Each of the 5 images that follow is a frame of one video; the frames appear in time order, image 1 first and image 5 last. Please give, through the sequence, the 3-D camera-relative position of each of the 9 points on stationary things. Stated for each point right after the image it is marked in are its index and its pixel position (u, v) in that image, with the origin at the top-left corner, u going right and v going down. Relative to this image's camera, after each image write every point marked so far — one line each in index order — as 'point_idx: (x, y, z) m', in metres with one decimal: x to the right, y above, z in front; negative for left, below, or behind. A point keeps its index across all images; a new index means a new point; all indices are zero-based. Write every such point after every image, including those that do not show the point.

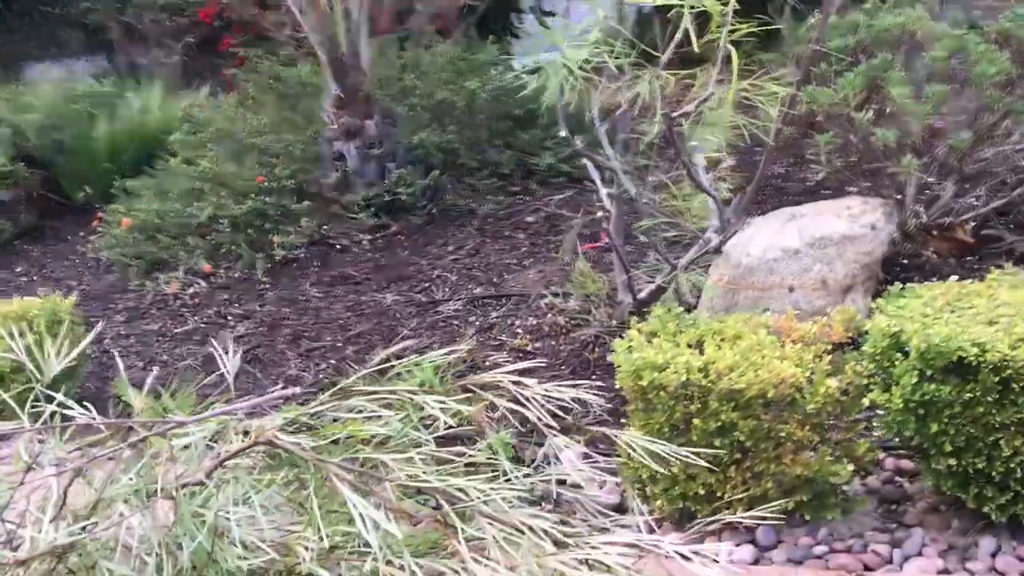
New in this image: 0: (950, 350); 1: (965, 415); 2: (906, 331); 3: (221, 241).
0: (+1.0, -0.1, +2.1) m
1: (+1.0, -0.3, +2.1) m
2: (+0.9, -0.1, +2.2) m
3: (-1.6, +0.3, +5.3) m
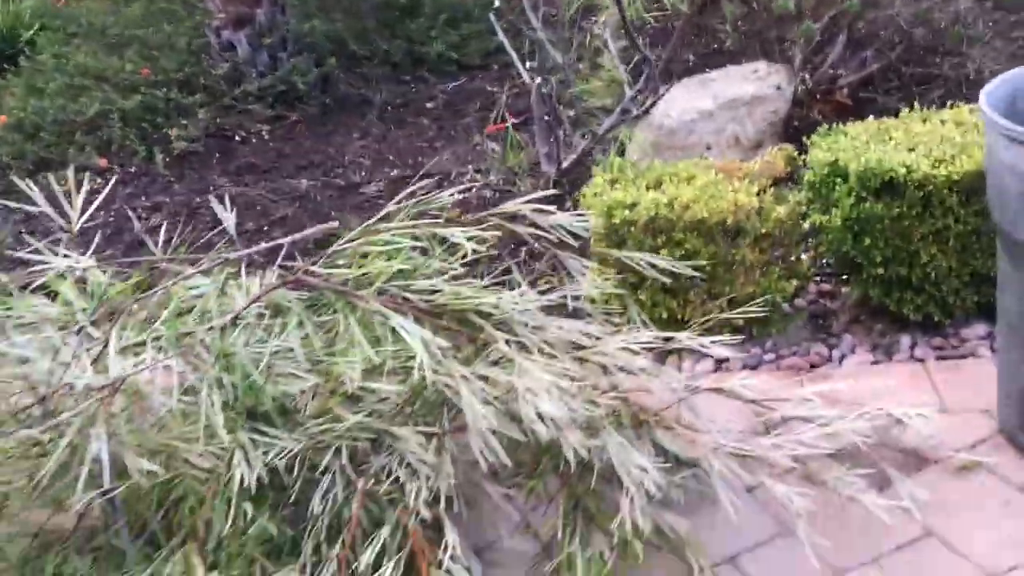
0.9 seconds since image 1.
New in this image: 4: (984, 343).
0: (+0.9, +0.3, +2.4) m
1: (+1.0, +0.2, +2.5) m
2: (+0.9, +0.3, +2.5) m
3: (-2.1, +0.8, +5.1) m
4: (+1.3, -0.1, +2.6) m
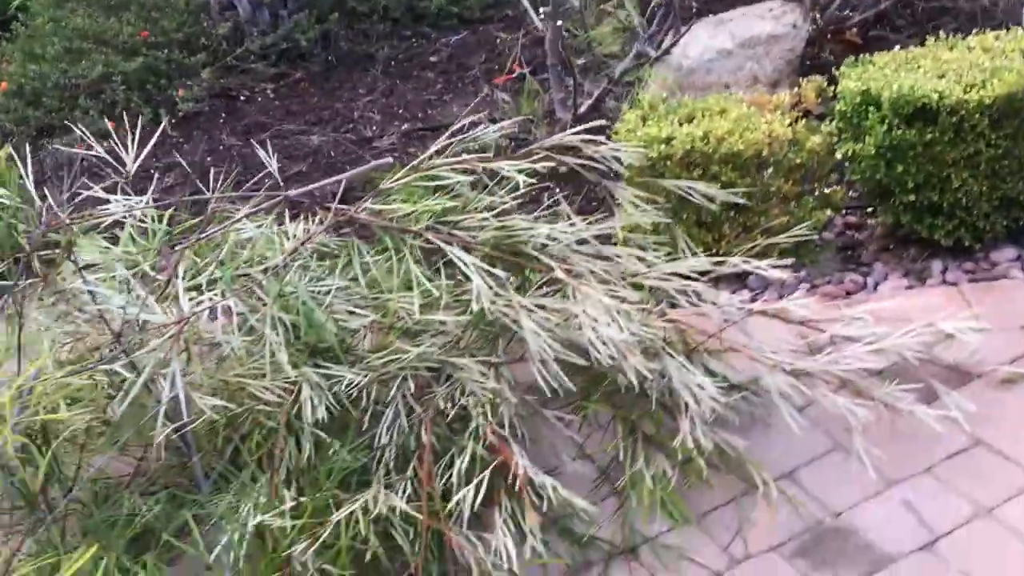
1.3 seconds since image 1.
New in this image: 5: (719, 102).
0: (+1.0, +0.5, +2.5) m
1: (+1.1, +0.4, +2.5) m
2: (+1.0, +0.5, +2.5) m
3: (-2.1, +1.0, +5.1) m
4: (+1.4, +0.1, +2.6) m
5: (+0.6, +0.5, +2.8) m
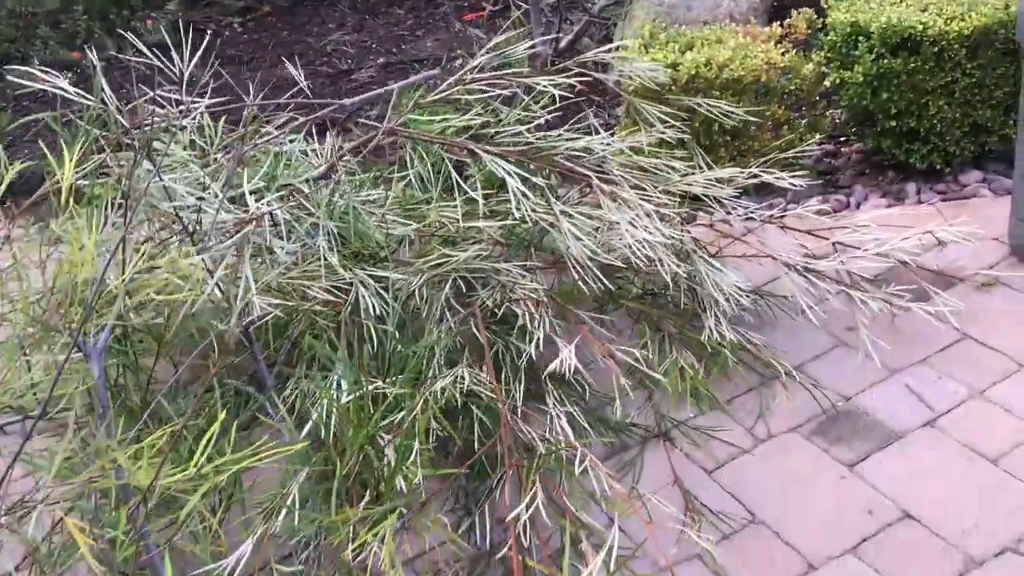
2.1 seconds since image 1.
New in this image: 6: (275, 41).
0: (+1.1, +0.7, +2.7) m
1: (+1.1, +0.6, +2.7) m
2: (+1.0, +0.8, +2.7) m
3: (-2.3, +1.3, +5.0) m
4: (+1.4, +0.3, +2.9) m
5: (+0.6, +0.8, +2.9) m
6: (-1.2, +1.3, +5.0) m
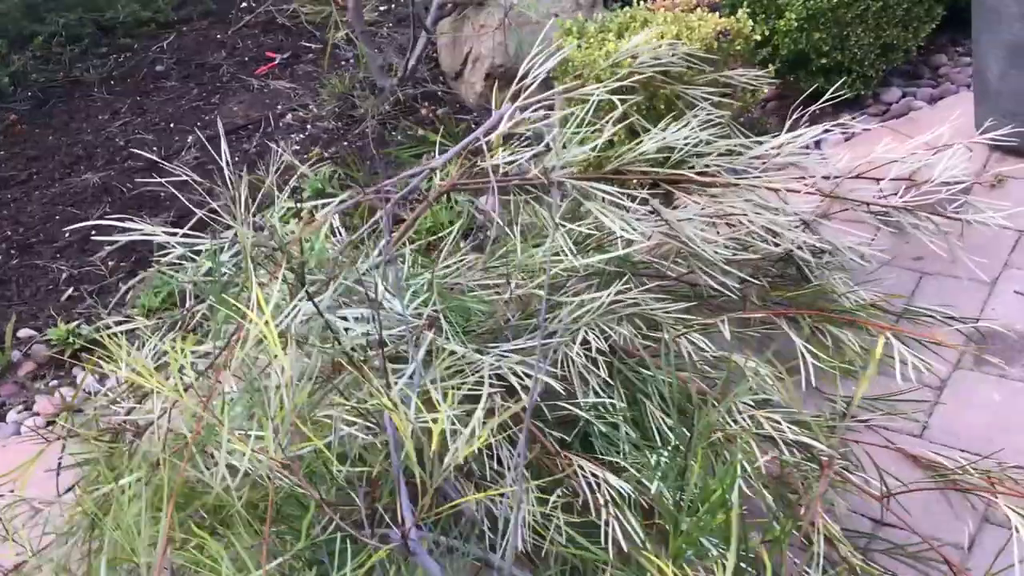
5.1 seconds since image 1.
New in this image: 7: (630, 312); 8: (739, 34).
0: (+0.9, +0.9, +2.7) m
1: (+0.9, +0.8, +2.8) m
2: (+0.8, +0.9, +2.8) m
3: (-3.0, +0.4, +3.9) m
4: (+1.2, +0.6, +3.0) m
5: (+0.4, +0.8, +2.8) m
6: (-2.1, +0.6, +4.2) m
7: (+0.2, 0.0, +1.9) m
8: (+0.7, +0.7, +2.8) m
